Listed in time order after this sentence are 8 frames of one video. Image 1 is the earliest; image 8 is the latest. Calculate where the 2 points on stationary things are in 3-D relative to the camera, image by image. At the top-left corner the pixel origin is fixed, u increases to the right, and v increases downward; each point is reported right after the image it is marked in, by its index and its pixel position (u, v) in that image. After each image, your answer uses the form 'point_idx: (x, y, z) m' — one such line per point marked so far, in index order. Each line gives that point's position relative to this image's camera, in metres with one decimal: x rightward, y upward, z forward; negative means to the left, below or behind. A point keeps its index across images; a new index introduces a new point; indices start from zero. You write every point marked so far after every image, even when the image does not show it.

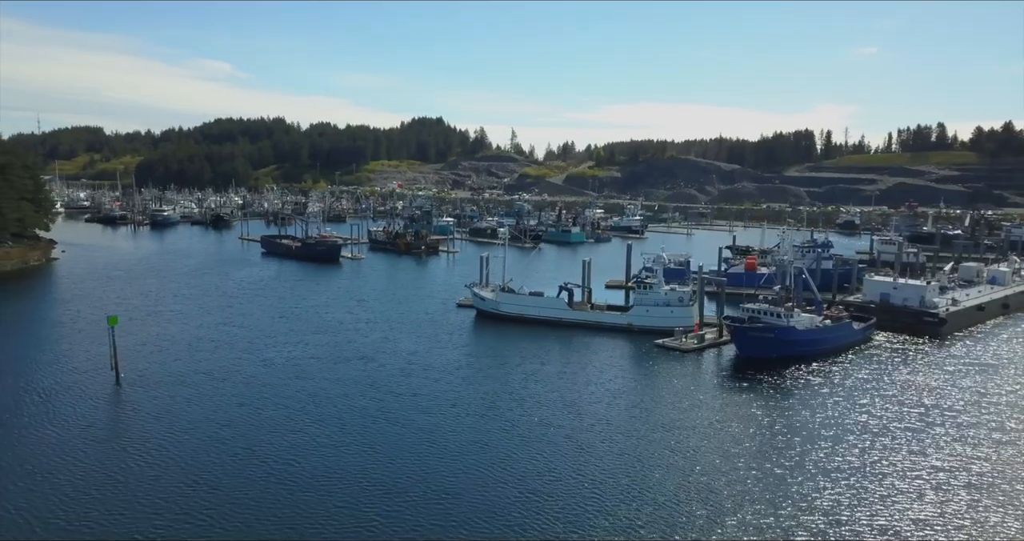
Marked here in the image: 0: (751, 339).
0: (+4.9, -1.4, +16.1) m
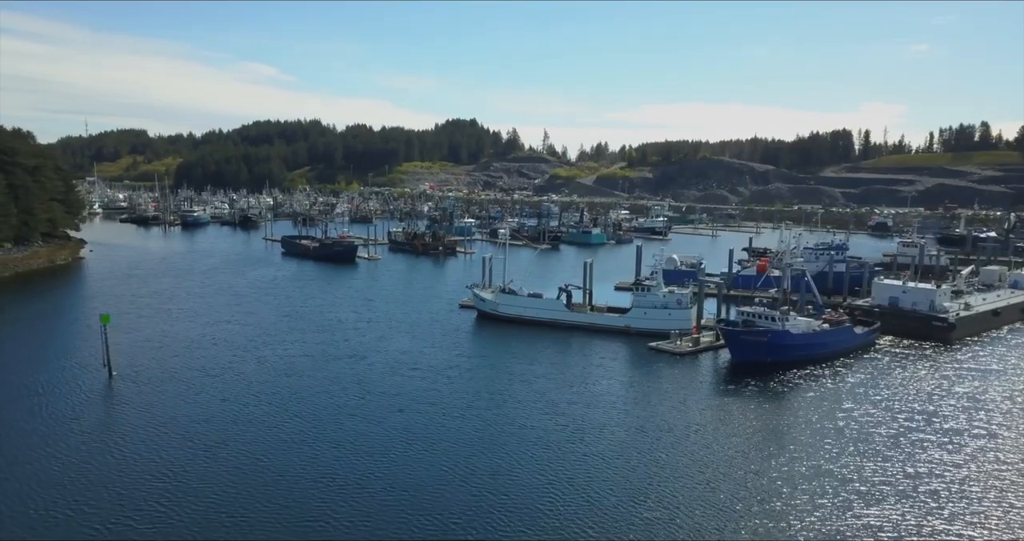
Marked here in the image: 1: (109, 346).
0: (+4.7, -1.5, +15.9) m
1: (-9.5, -2.0, +17.7) m
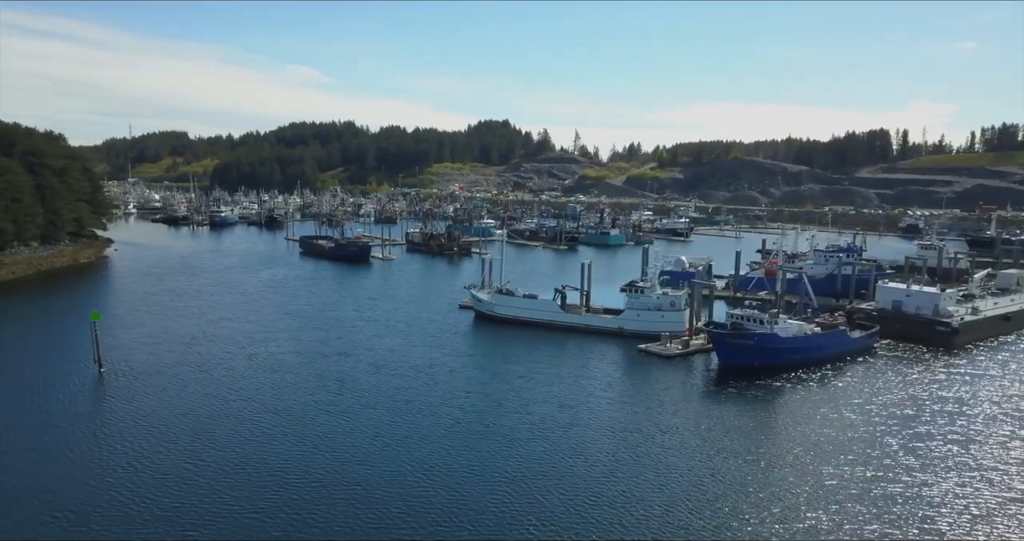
0: (+4.4, -1.5, +15.7) m
1: (-9.7, -2.0, +18.3) m
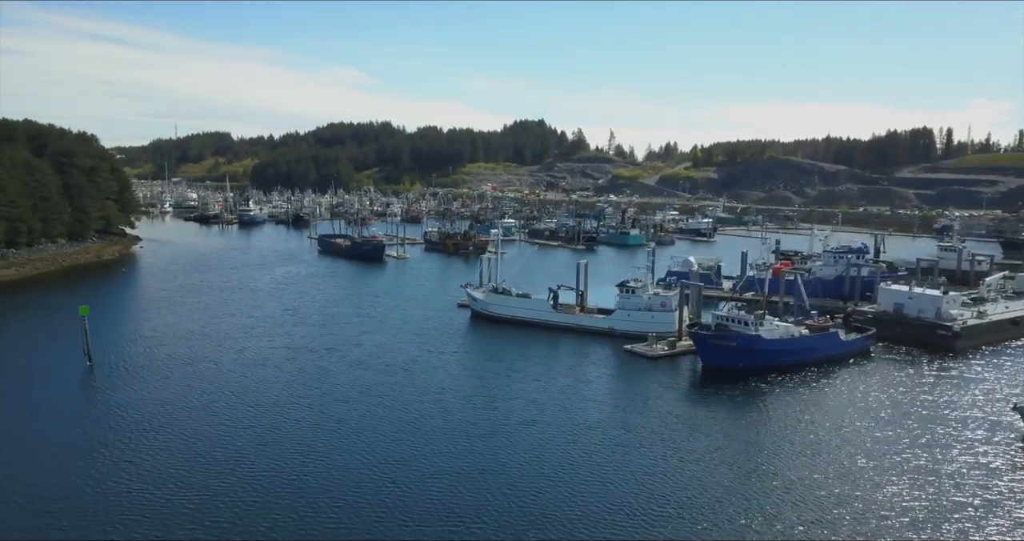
0: (+4.1, -1.5, +15.6) m
1: (-9.9, -1.9, +18.9) m
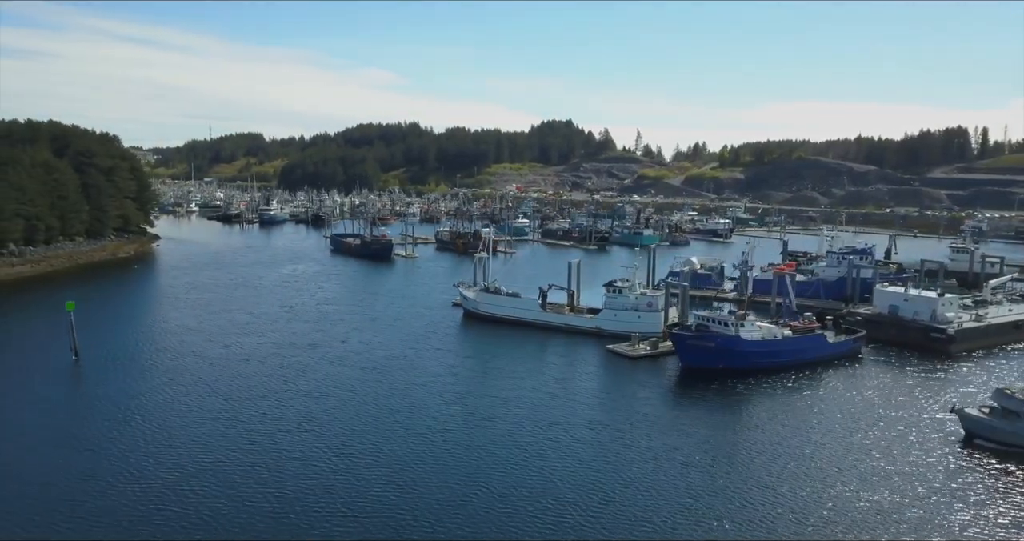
0: (+3.7, -1.5, +15.5) m
1: (-10.2, -1.8, +19.4) m
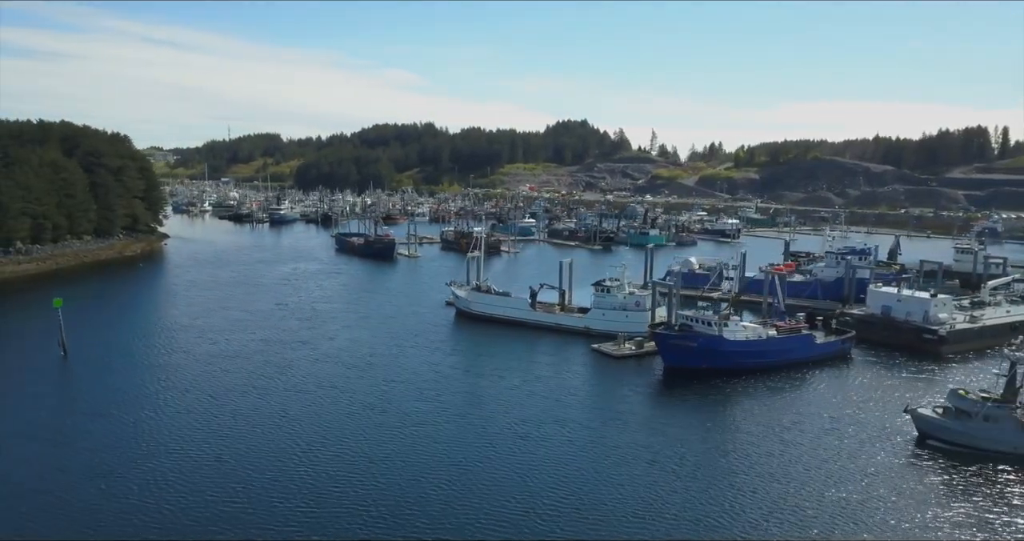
0: (+3.3, -1.5, +15.4) m
1: (-10.4, -1.8, +19.7) m
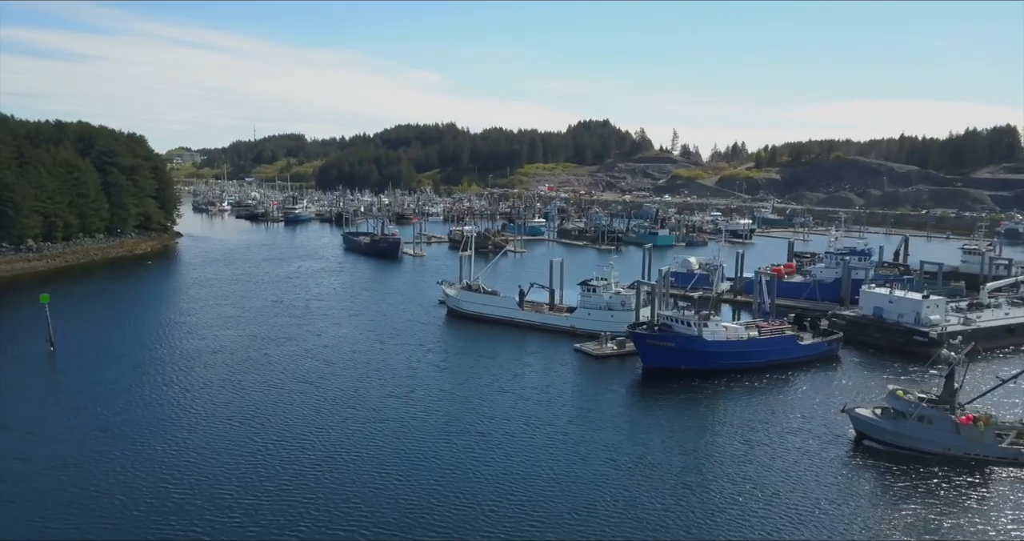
0: (+2.9, -1.5, +15.3) m
1: (-10.7, -1.7, +20.1) m
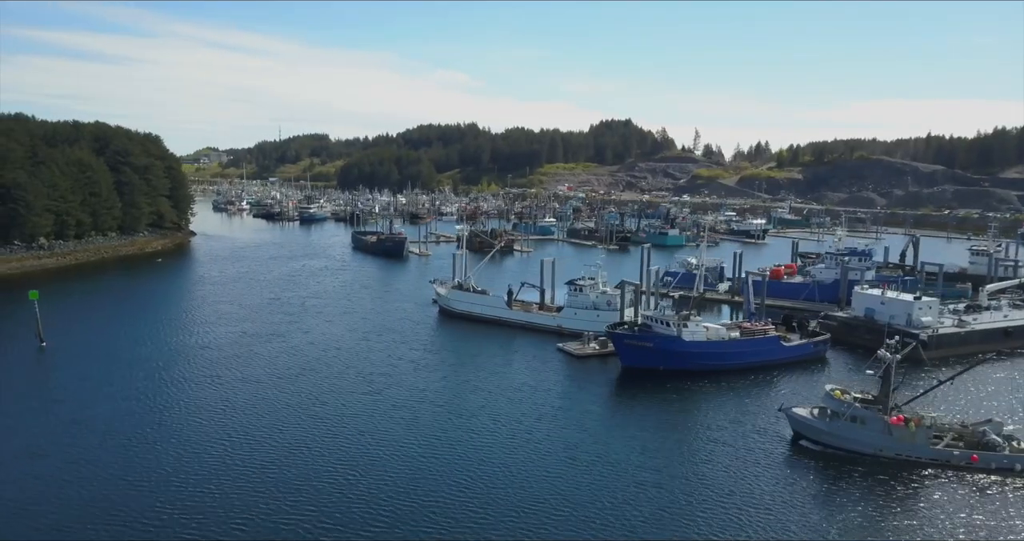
0: (+2.5, -1.5, +15.3) m
1: (-10.9, -1.6, +20.5) m
